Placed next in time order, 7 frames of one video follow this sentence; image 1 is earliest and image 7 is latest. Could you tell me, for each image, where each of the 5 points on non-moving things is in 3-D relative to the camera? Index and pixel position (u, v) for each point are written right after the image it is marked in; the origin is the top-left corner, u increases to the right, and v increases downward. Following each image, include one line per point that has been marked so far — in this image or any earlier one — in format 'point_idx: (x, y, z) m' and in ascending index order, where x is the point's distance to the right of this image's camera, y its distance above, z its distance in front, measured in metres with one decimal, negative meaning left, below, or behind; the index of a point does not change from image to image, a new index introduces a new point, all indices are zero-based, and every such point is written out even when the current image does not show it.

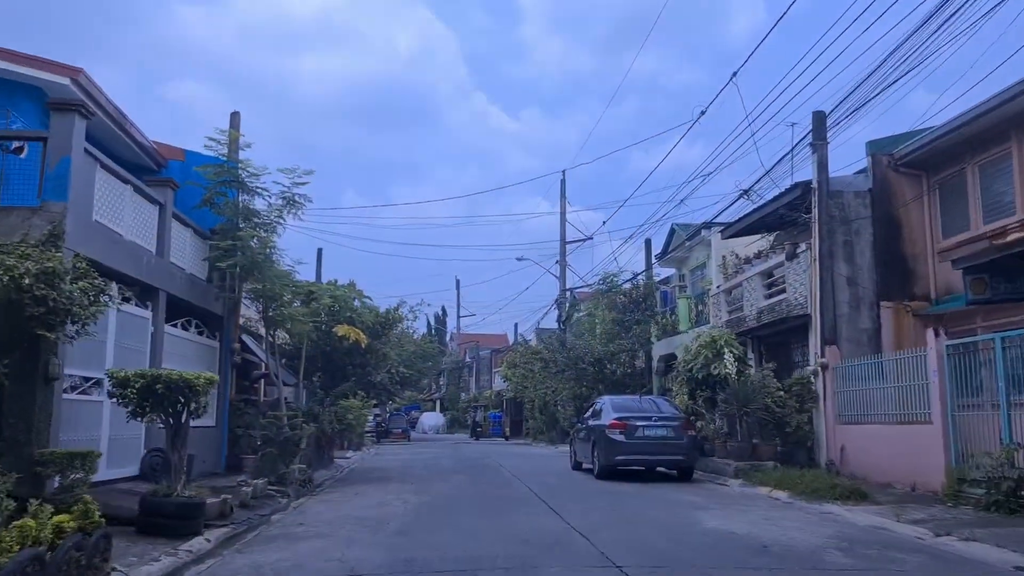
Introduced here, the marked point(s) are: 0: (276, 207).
0: (-5.3, +1.8, +19.2) m
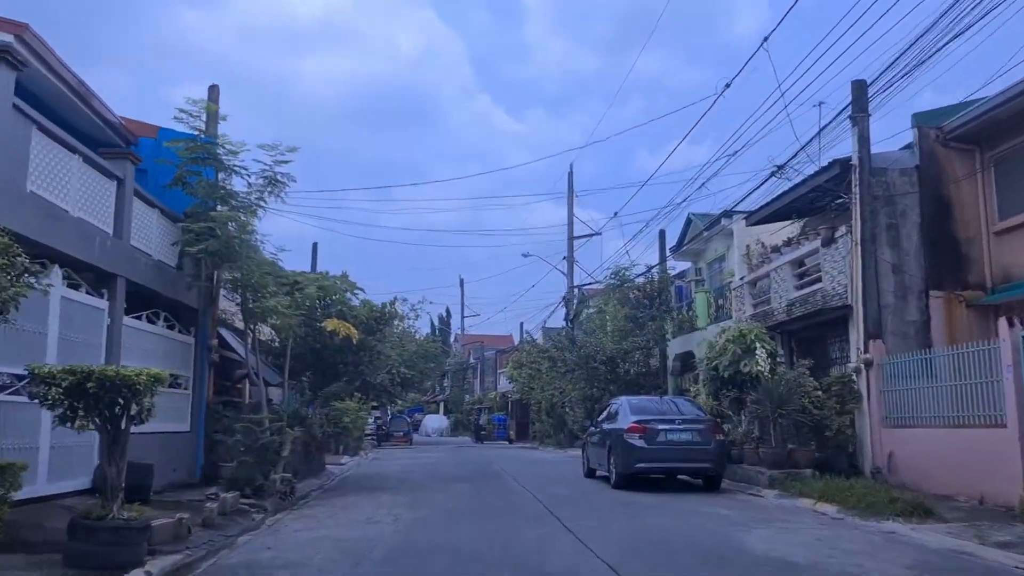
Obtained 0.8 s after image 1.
0: (-5.2, +2.0, +17.2) m
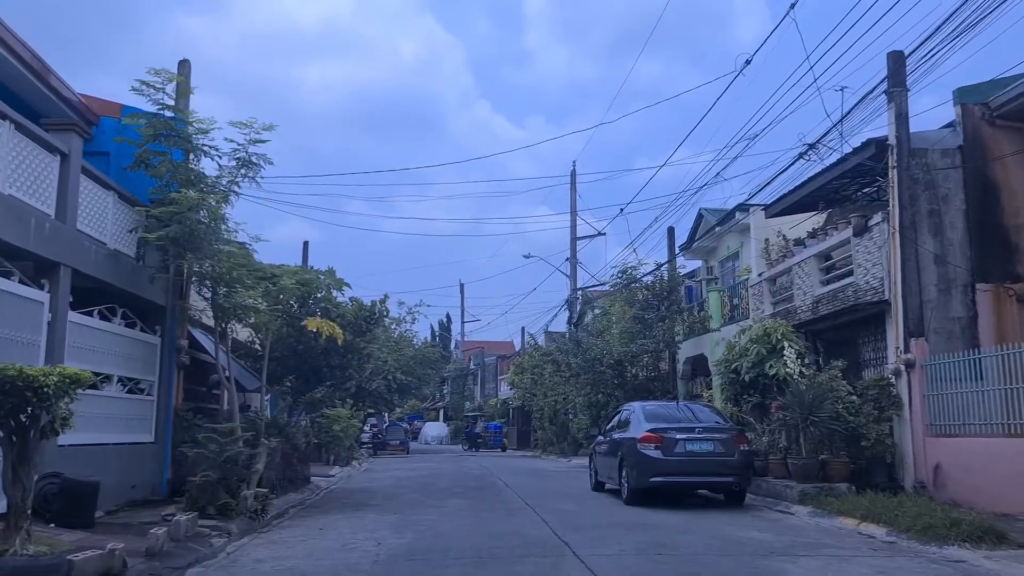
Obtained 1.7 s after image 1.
0: (-5.2, +2.2, +15.5) m
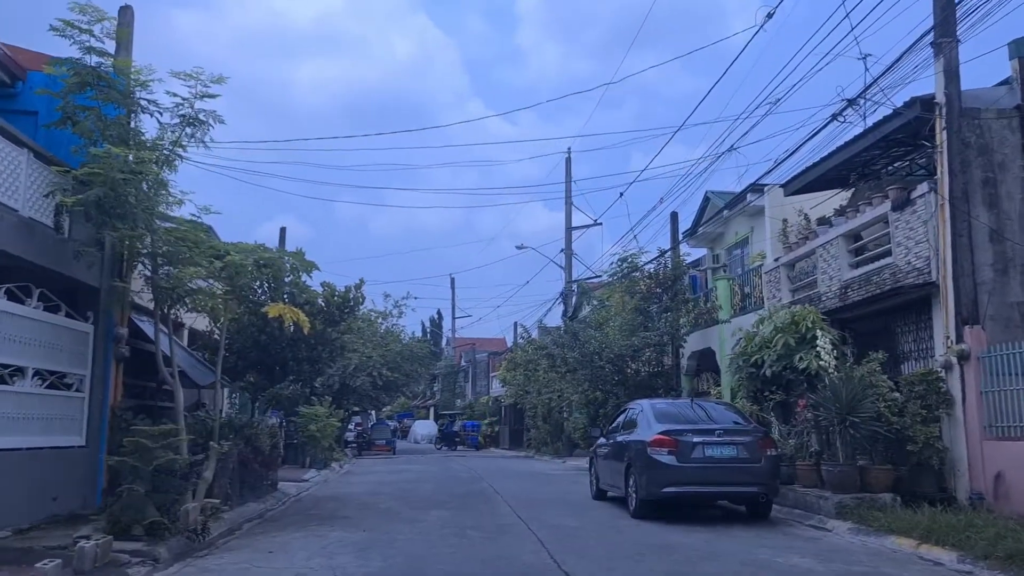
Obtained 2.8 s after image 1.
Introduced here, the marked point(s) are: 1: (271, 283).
0: (-5.3, +2.5, +13.3) m
1: (-4.5, +0.1, +16.0) m
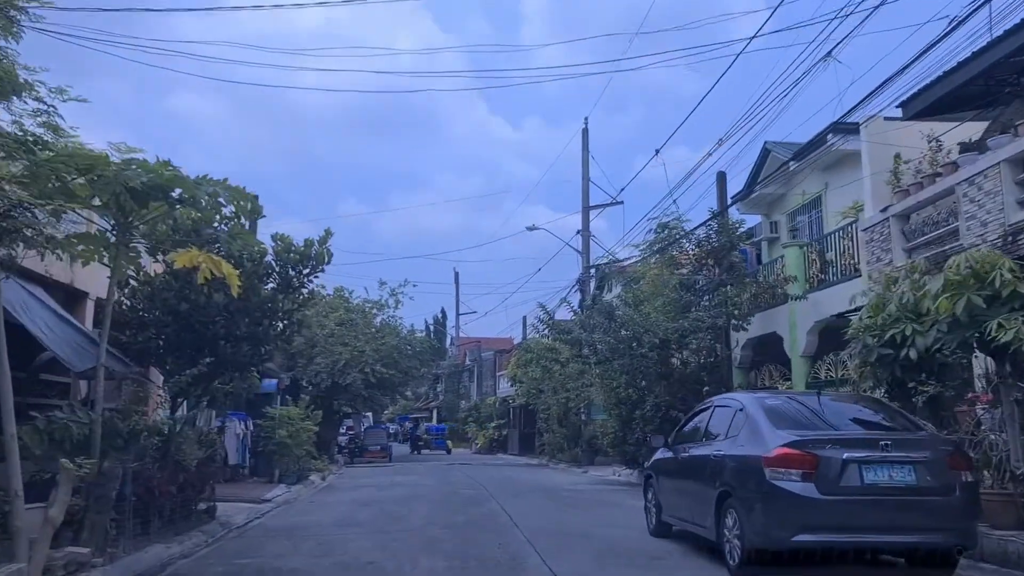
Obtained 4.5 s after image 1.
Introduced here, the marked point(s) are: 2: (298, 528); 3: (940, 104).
0: (-5.0, +3.2, +8.3) m
1: (-4.2, +0.8, +11.0) m
2: (-3.6, -4.0, +14.2) m
3: (+7.1, +3.1, +14.2) m
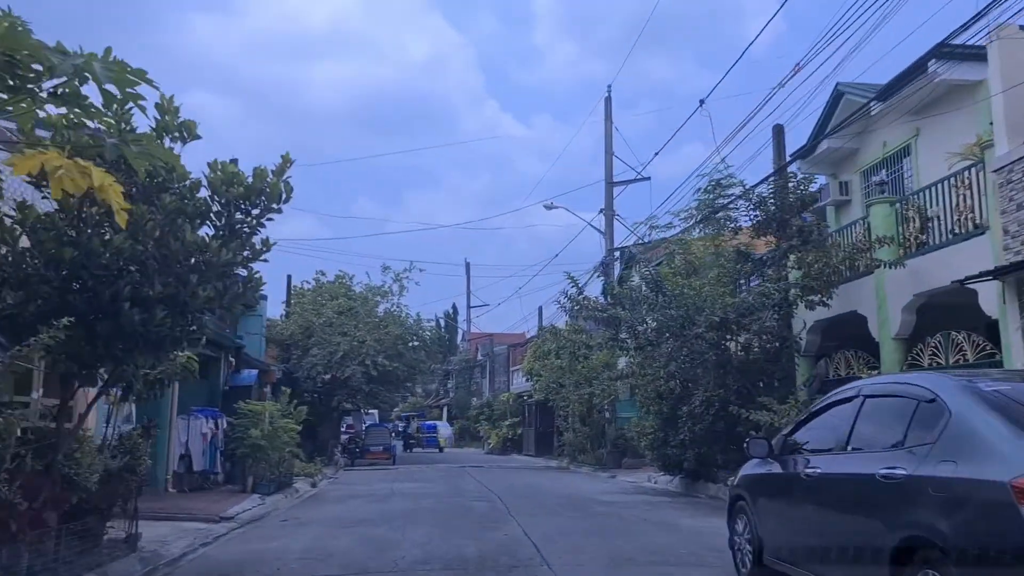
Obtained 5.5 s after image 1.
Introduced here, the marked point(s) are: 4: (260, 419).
0: (-4.8, +3.8, +4.7) m
1: (-3.9, +1.4, +7.3) m
2: (-3.2, -3.4, +10.6) m
3: (+7.5, +3.7, +10.4) m
4: (-5.5, -2.9, +18.7) m
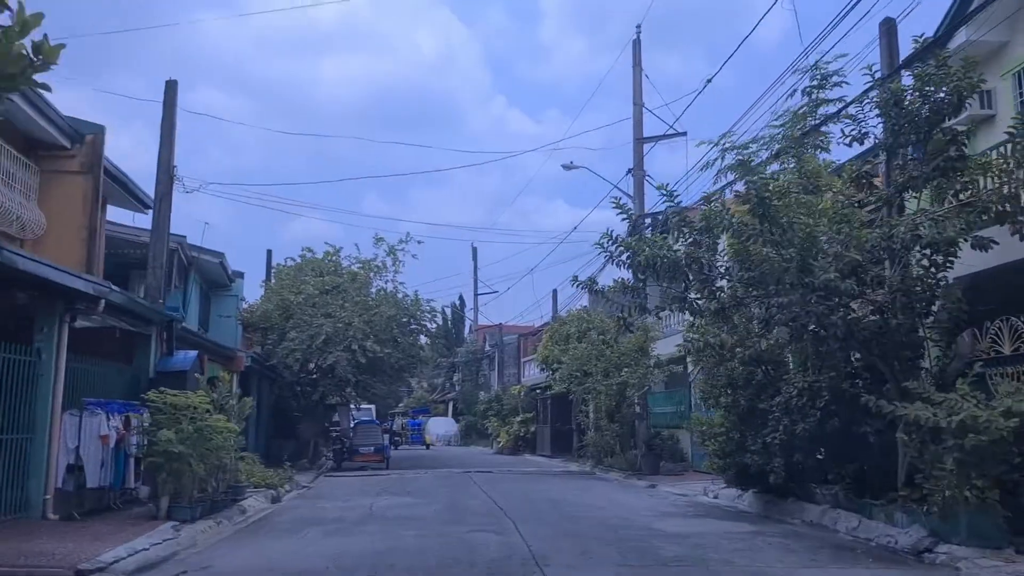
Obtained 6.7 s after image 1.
0: (-4.6, +4.6, -0.5) m
1: (-3.7, +2.2, +2.1) m
2: (-3.0, -2.6, +5.4) m
3: (+7.7, +4.5, +5.0) m
4: (-5.2, -2.0, +13.5) m
